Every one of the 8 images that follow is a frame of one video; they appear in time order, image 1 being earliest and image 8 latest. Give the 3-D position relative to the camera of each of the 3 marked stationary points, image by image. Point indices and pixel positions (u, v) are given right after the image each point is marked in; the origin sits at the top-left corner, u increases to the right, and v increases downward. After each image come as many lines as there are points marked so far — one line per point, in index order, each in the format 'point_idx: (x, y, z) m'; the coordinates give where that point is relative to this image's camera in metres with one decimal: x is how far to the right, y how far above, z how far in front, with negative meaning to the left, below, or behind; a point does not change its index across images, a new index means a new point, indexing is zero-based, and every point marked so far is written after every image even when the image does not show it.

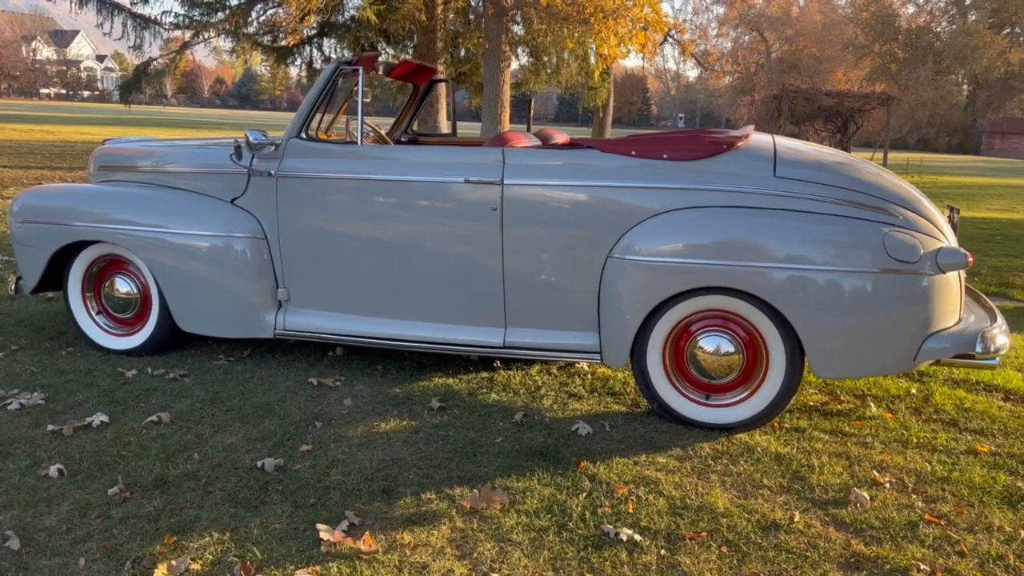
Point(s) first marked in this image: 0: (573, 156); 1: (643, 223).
0: (+0.3, +0.6, +4.0) m
1: (+0.6, +0.3, +3.8) m
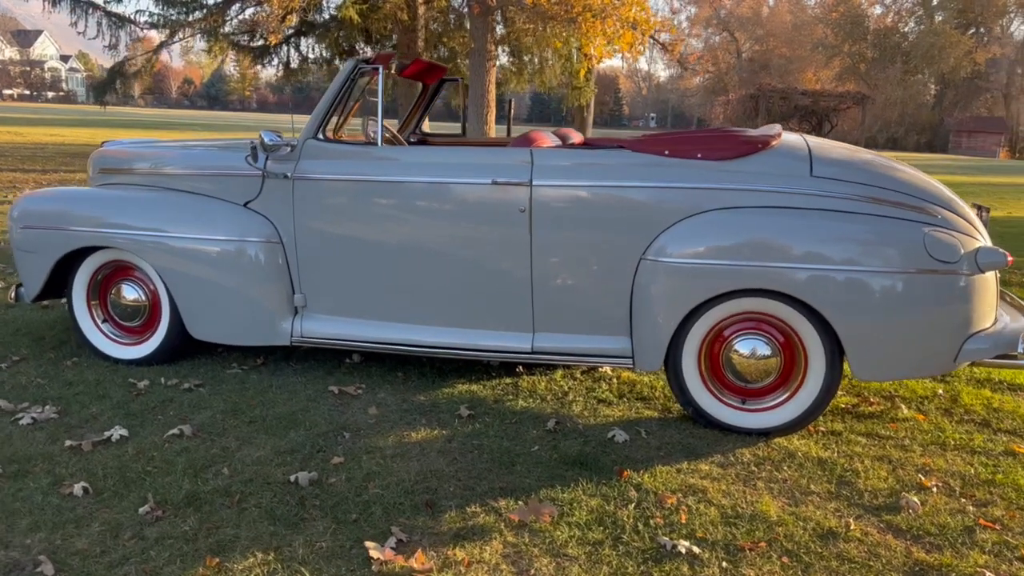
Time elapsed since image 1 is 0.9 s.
0: (+0.4, +0.6, +3.9) m
1: (+0.8, +0.3, +3.7) m
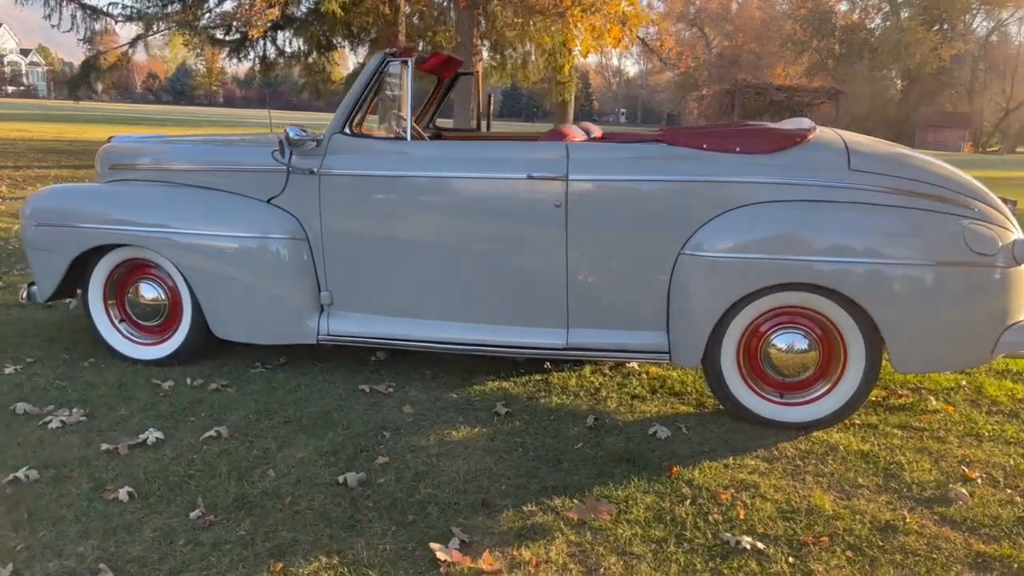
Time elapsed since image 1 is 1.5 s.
0: (+0.6, +0.6, +3.9) m
1: (+0.9, +0.3, +3.7) m
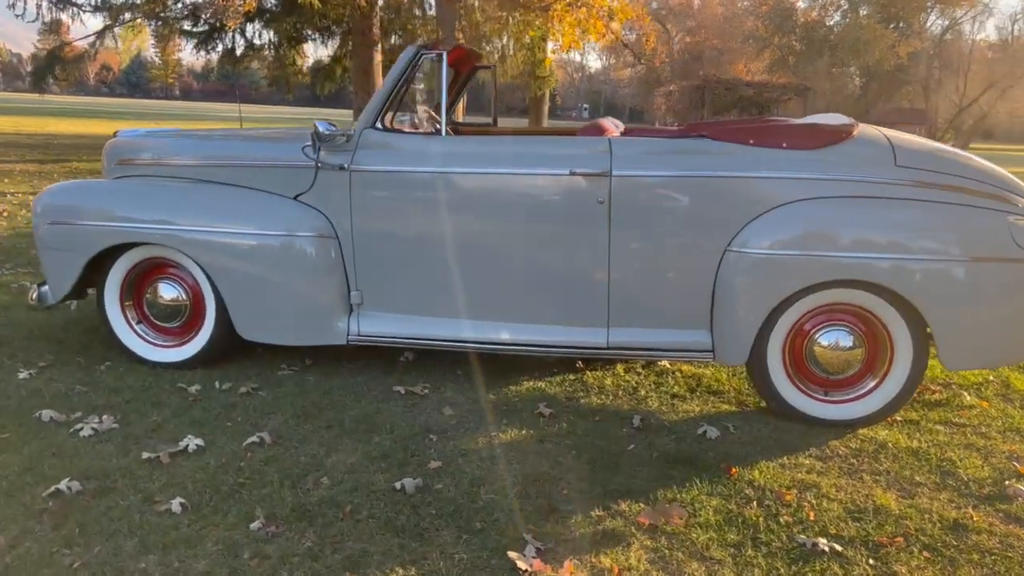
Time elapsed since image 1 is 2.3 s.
0: (+0.8, +0.6, +3.8) m
1: (+1.1, +0.3, +3.7) m
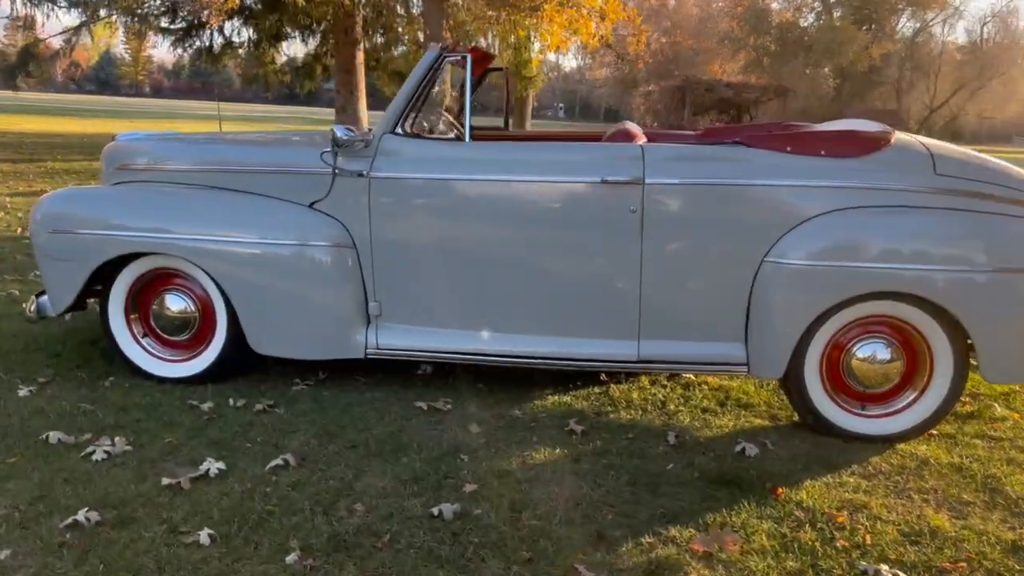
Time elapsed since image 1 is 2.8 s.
0: (+0.9, +0.6, +3.7) m
1: (+1.2, +0.3, +3.6) m
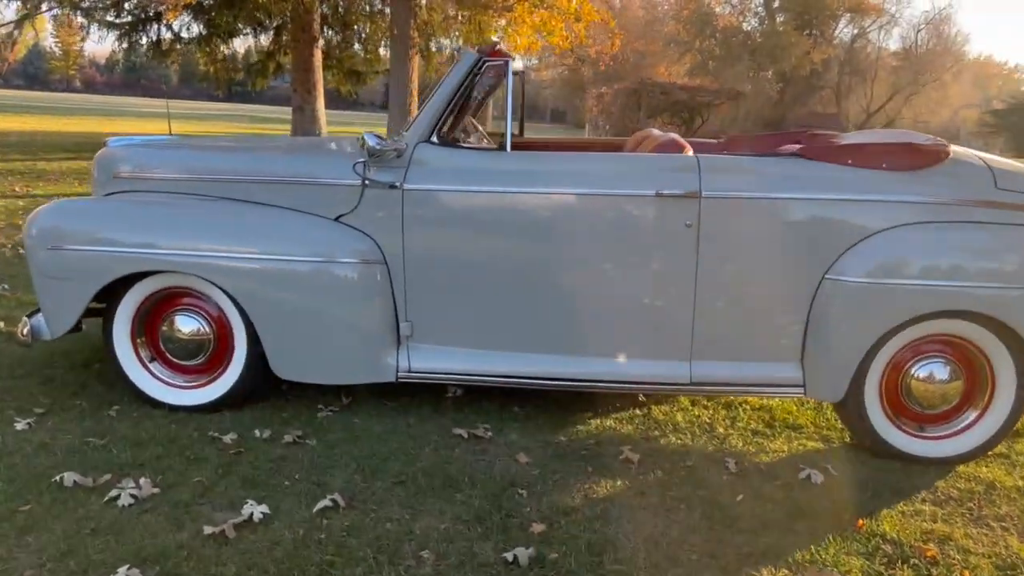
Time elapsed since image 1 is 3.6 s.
0: (+1.1, +0.5, +3.5) m
1: (+1.4, +0.2, +3.5) m
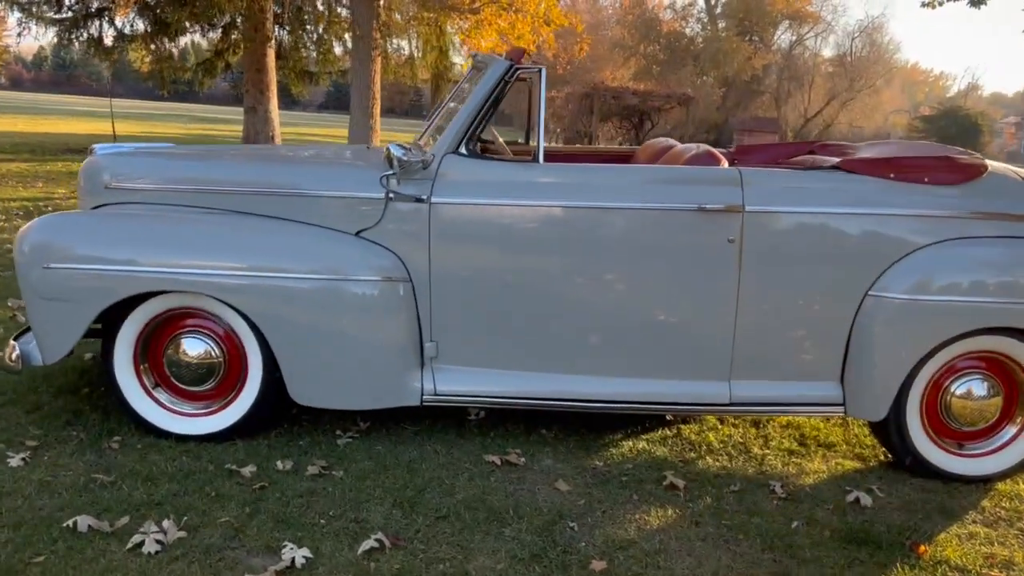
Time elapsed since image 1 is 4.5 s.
0: (+1.2, +0.4, +3.5) m
1: (+1.6, +0.1, +3.4) m
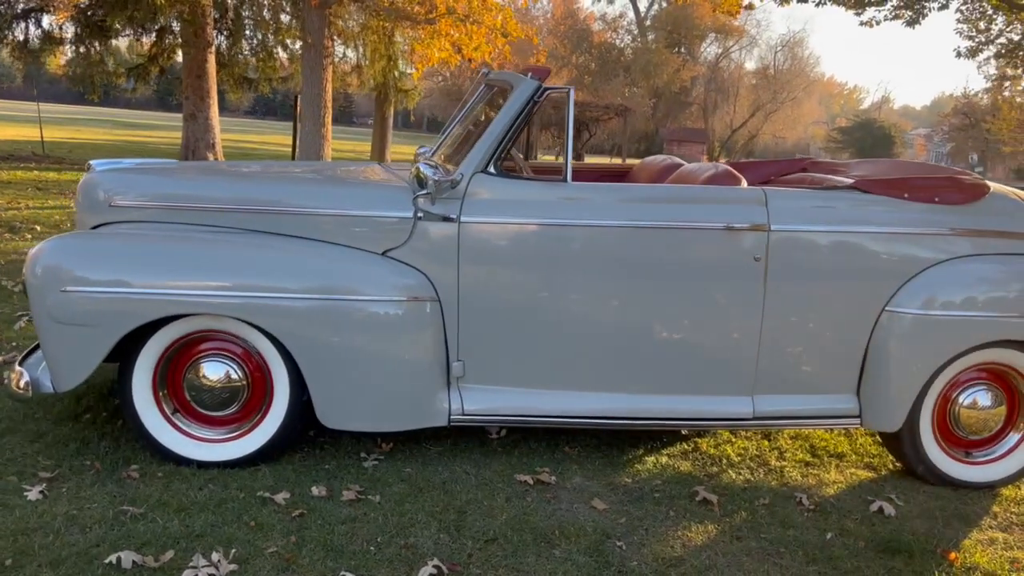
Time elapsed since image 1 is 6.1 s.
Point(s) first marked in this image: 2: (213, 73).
0: (+1.3, +0.4, +3.6) m
1: (+1.7, +0.1, +3.5) m
2: (-4.7, +3.4, +13.6) m
